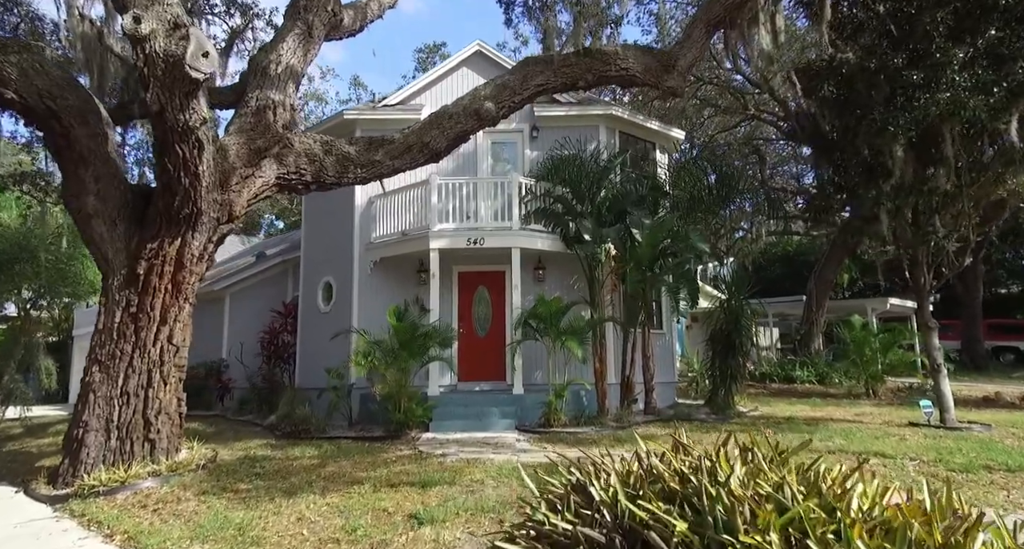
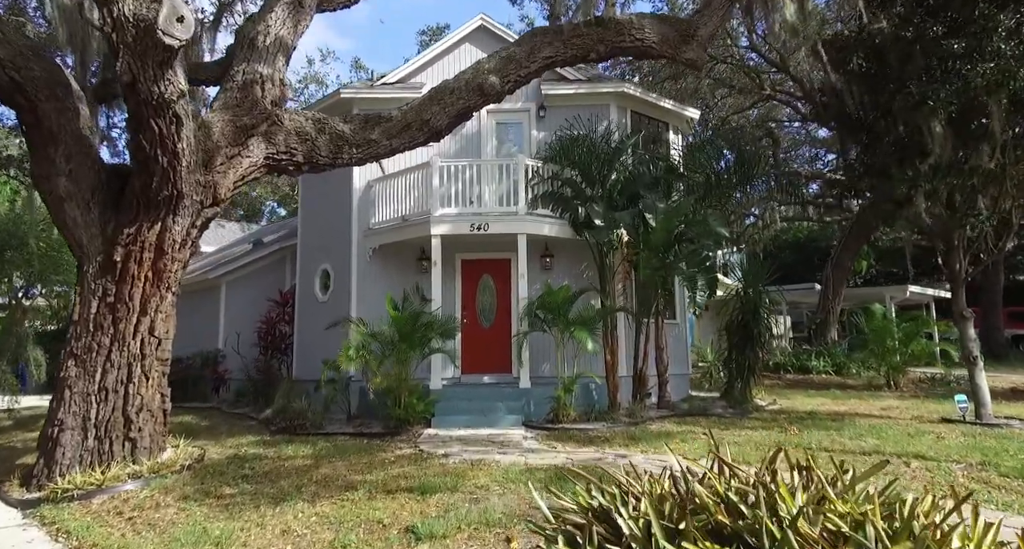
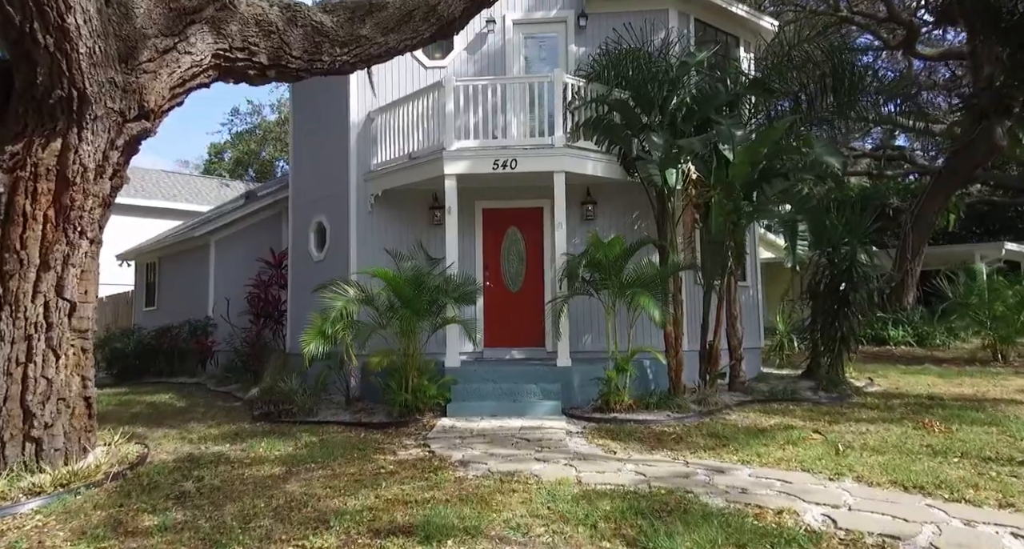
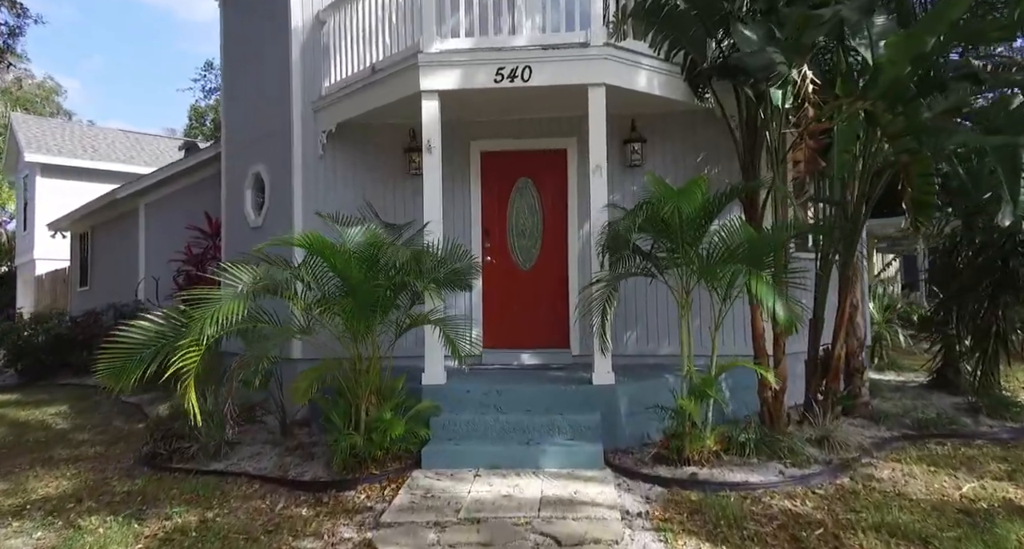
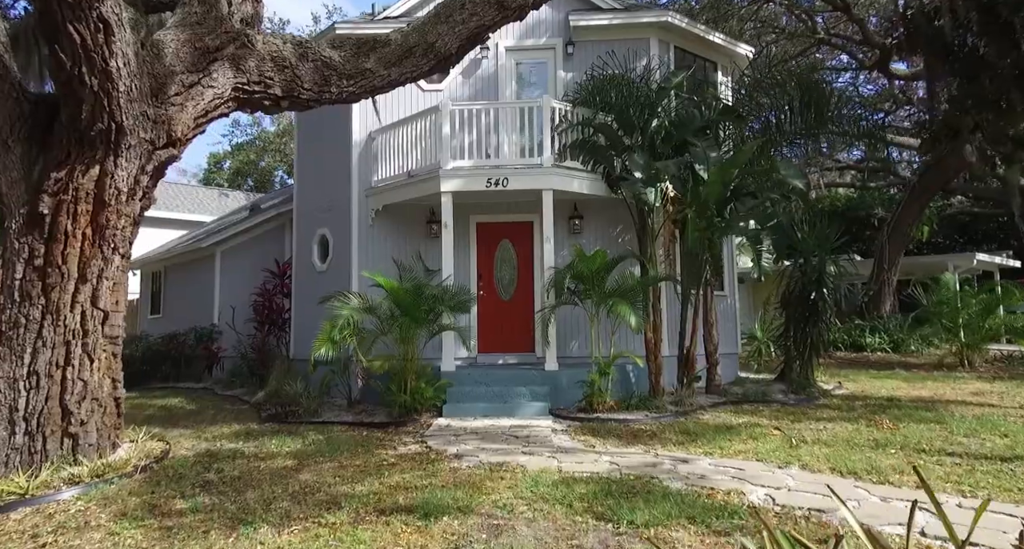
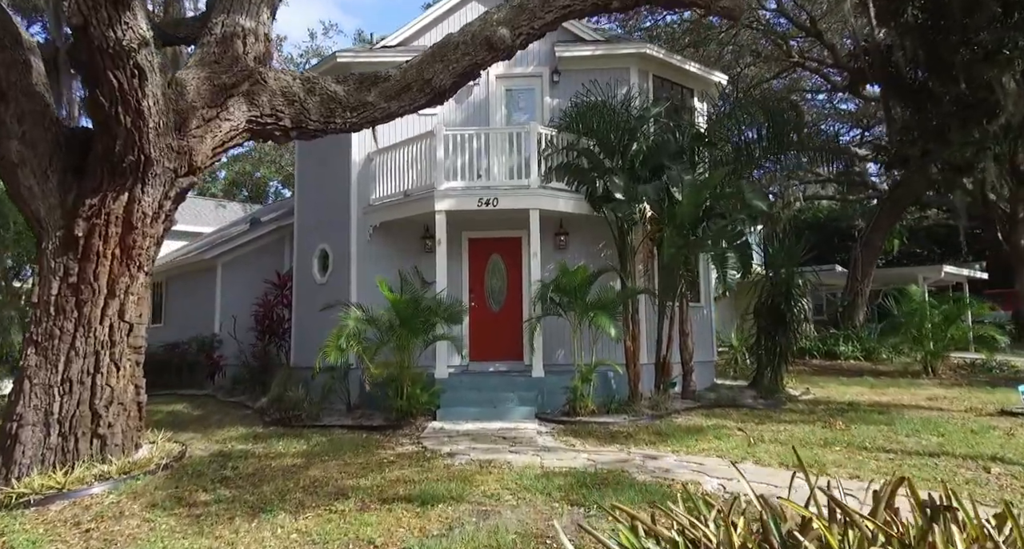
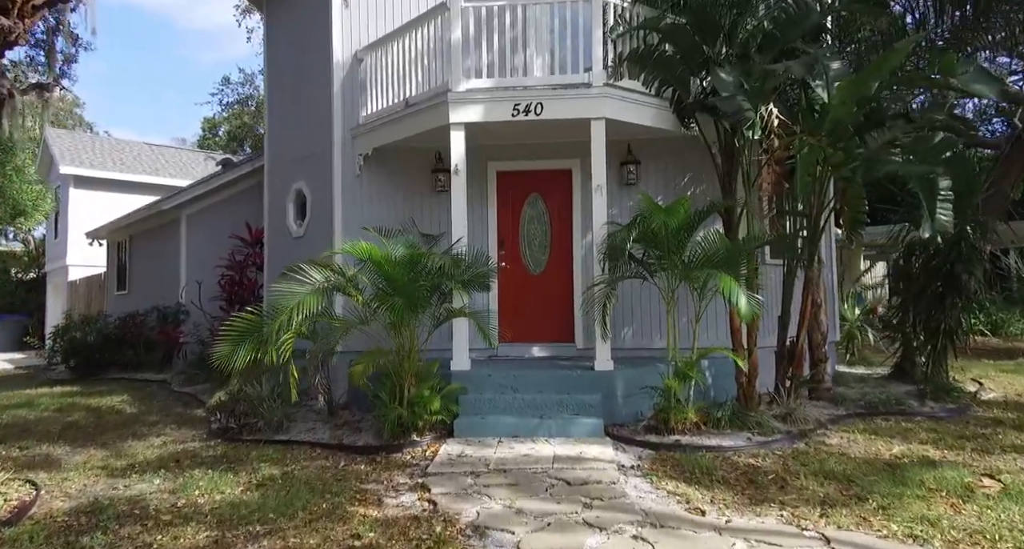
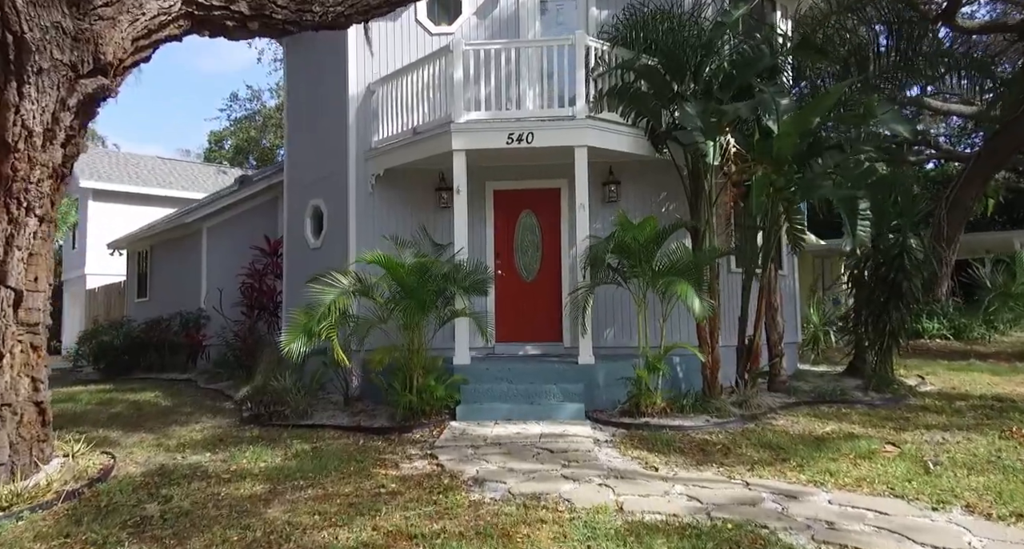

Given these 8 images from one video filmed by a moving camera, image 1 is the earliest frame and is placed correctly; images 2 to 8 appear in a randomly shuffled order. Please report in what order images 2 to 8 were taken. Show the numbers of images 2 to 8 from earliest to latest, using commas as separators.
2, 6, 5, 3, 8, 7, 4
